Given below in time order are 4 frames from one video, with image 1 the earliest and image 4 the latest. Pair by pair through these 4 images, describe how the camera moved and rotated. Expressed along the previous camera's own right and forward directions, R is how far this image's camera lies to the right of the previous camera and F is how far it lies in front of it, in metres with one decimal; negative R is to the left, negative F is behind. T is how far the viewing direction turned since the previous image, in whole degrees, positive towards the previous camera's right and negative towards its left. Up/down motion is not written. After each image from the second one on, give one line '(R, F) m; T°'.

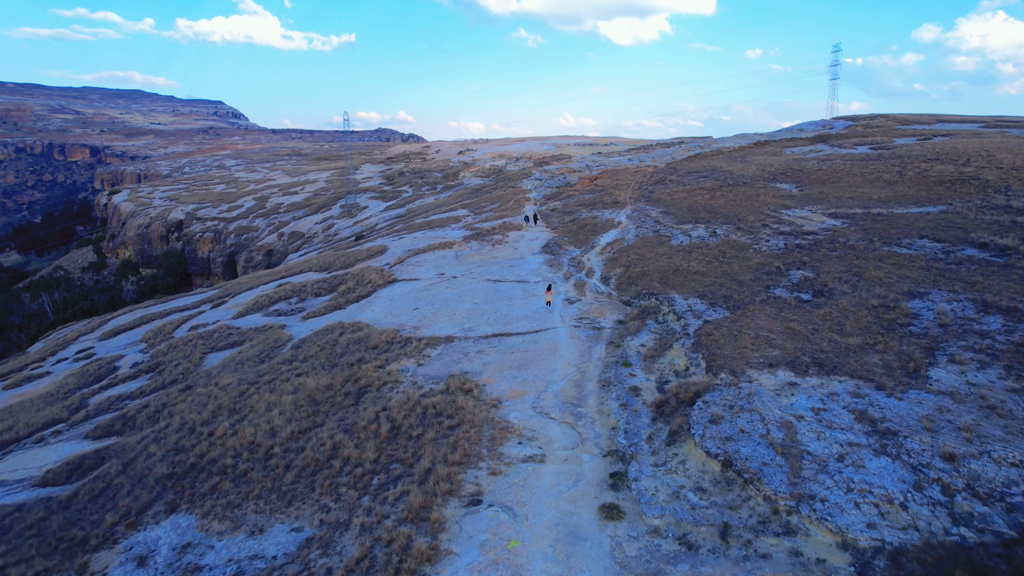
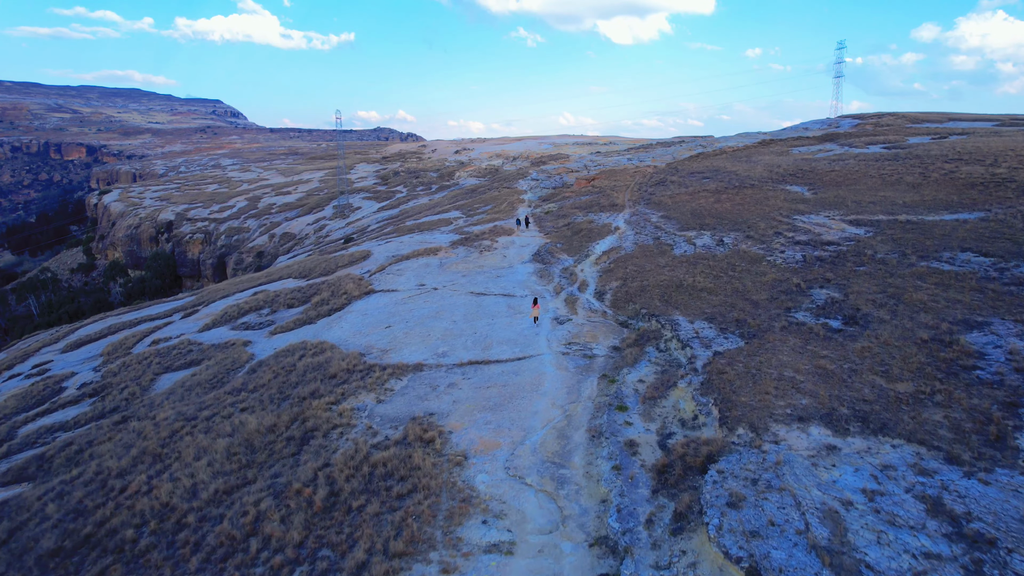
(+0.6, +2.1) m; 0°
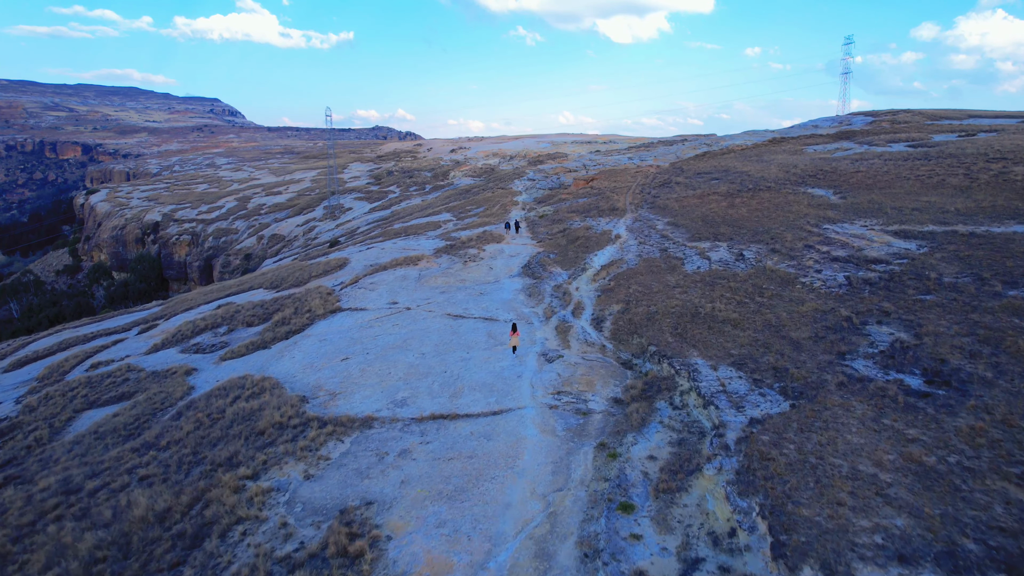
(+0.6, +2.9) m; 0°
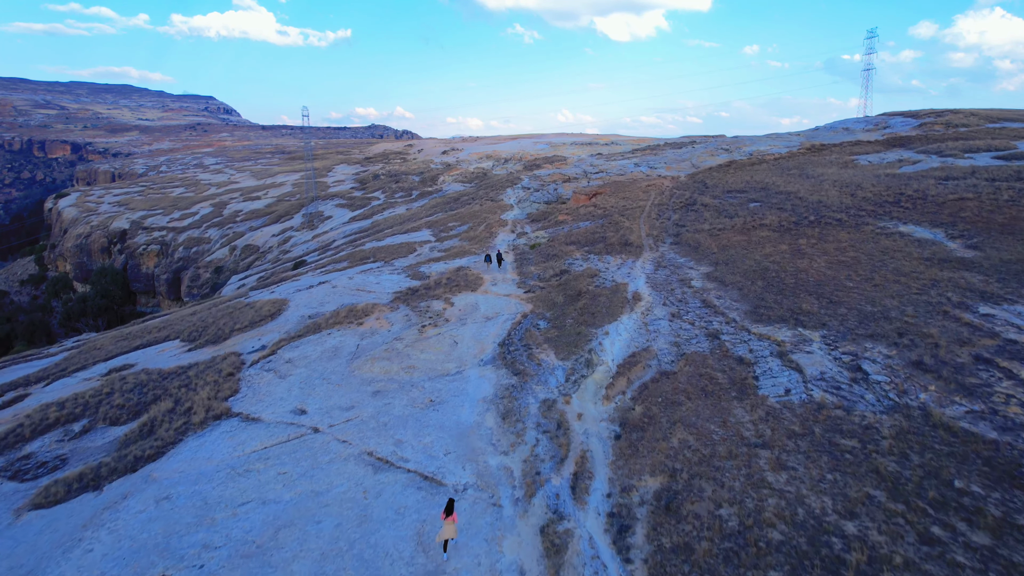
(+0.8, +6.8) m; 0°
